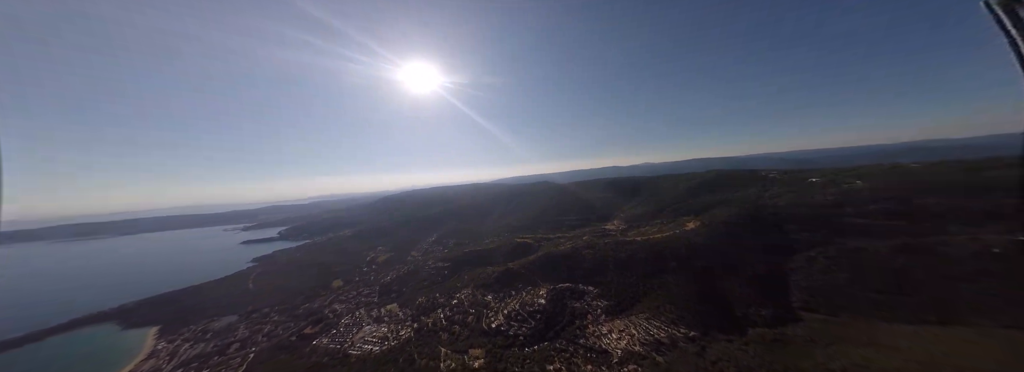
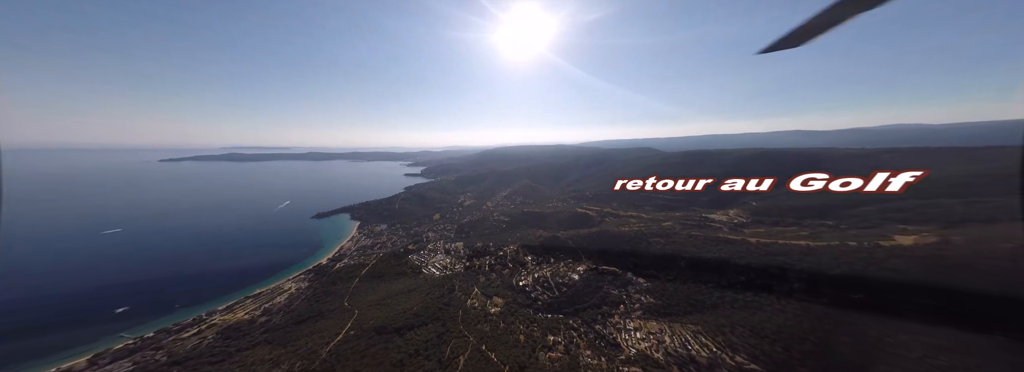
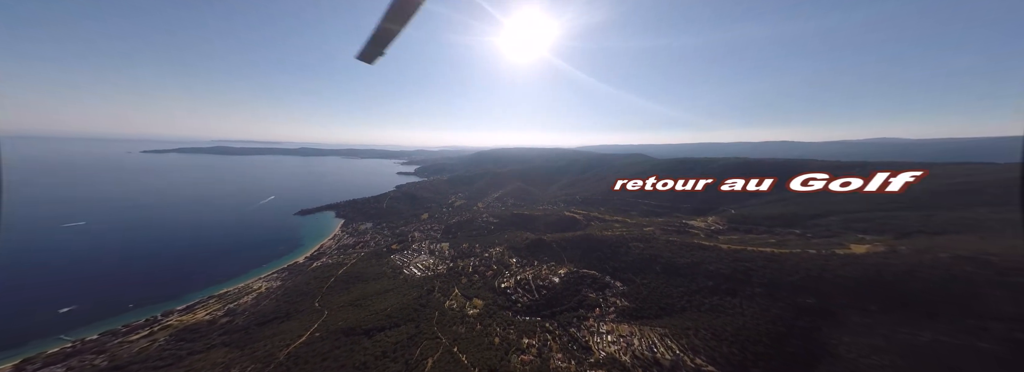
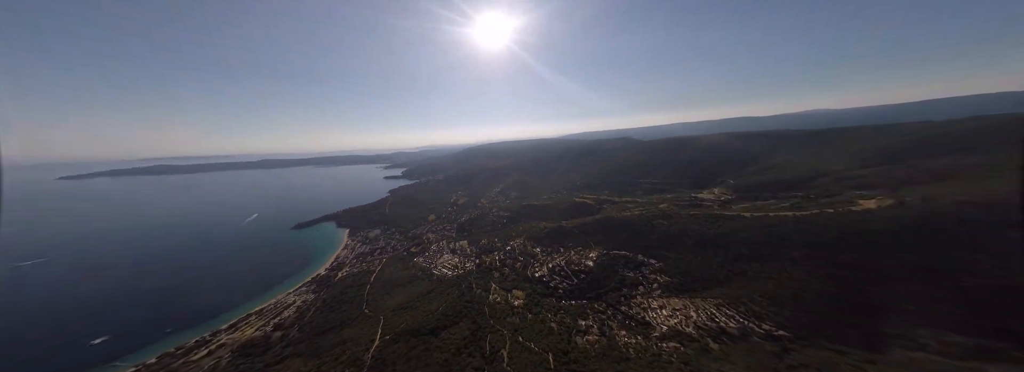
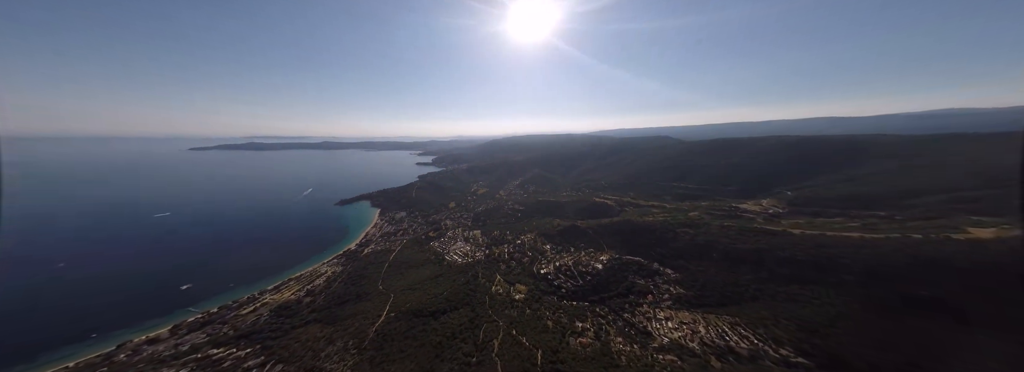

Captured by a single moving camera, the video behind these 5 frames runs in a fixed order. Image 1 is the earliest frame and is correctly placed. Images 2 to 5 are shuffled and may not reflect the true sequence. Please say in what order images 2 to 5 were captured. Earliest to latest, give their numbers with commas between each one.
4, 5, 2, 3
